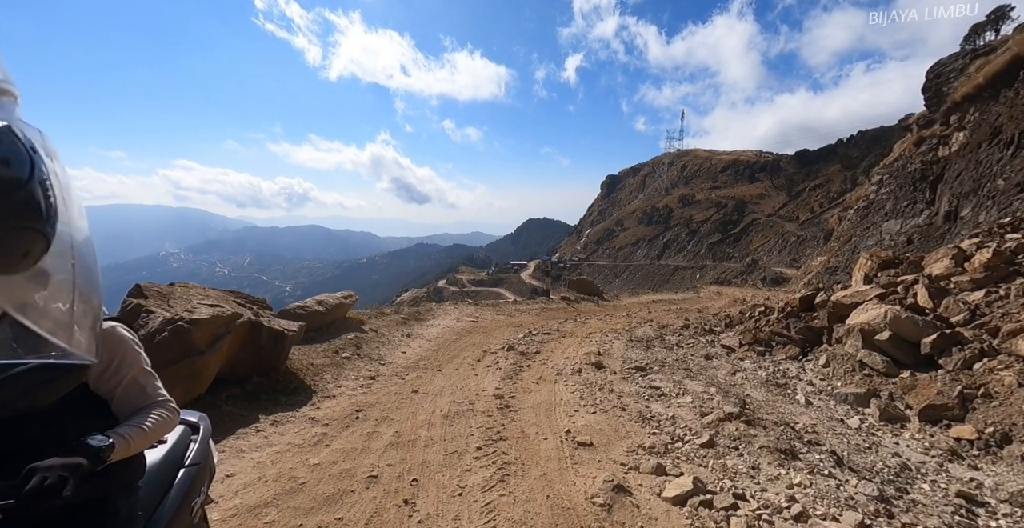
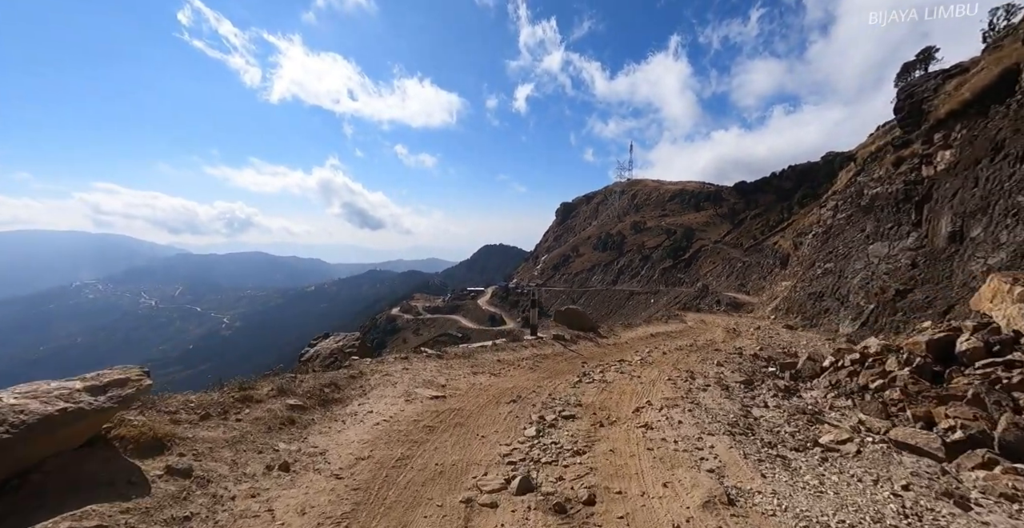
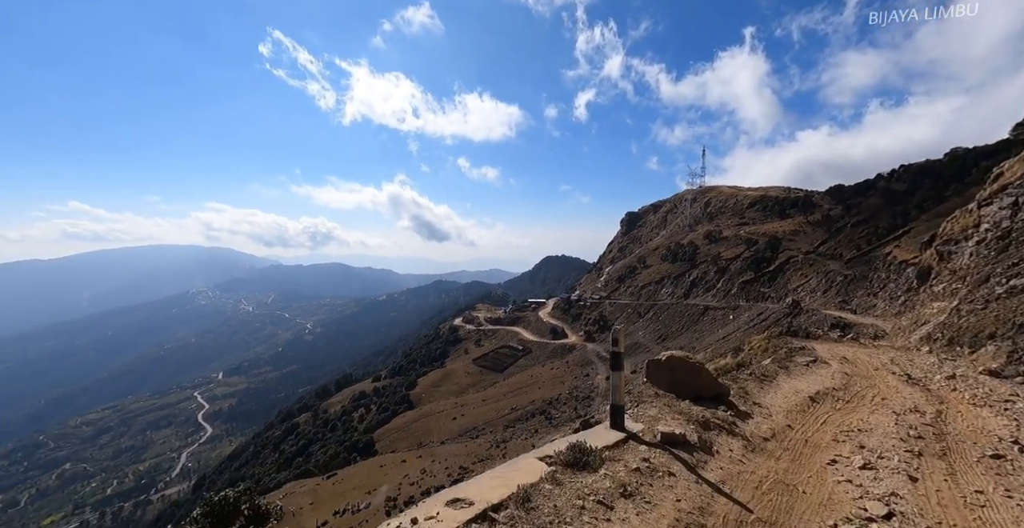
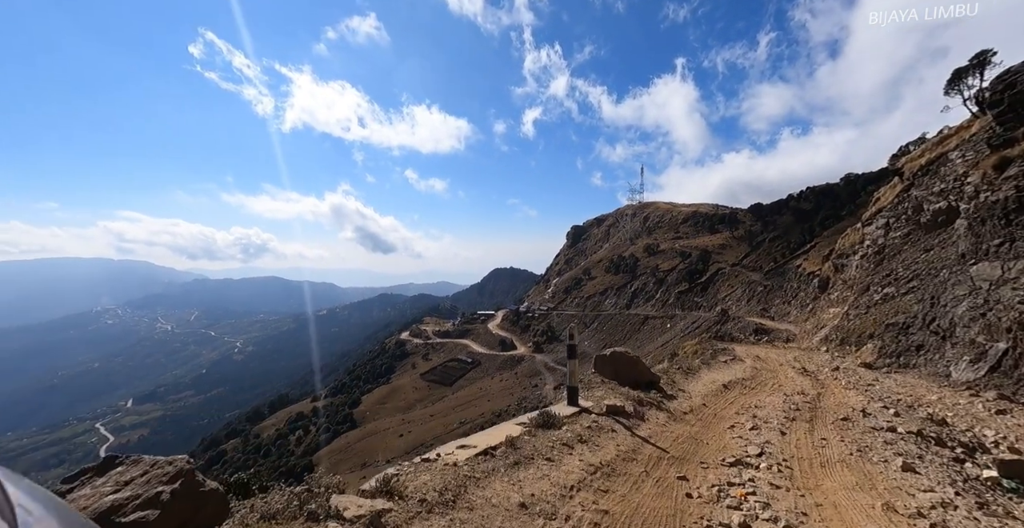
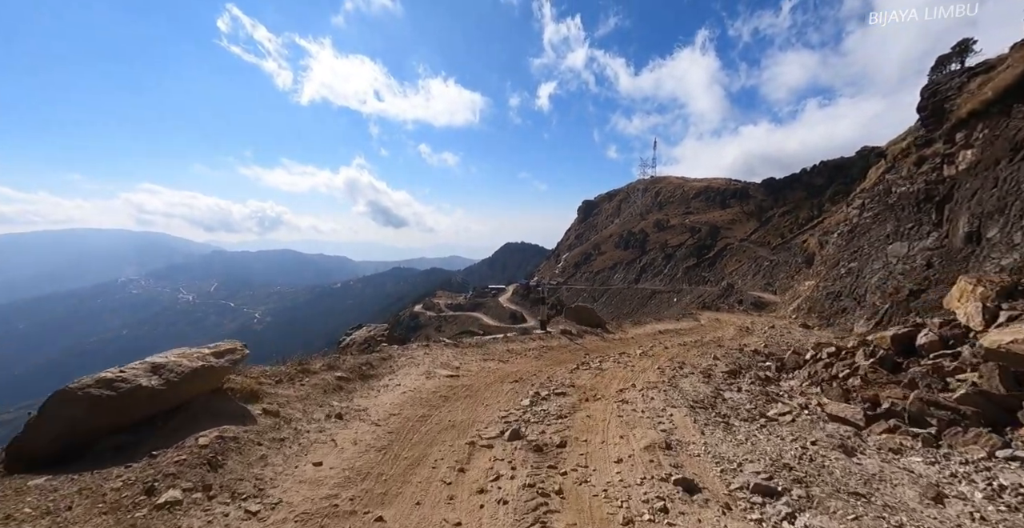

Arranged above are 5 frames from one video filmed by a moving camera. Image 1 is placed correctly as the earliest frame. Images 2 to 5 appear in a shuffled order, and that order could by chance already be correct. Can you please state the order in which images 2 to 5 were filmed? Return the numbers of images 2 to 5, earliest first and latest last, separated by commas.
5, 2, 4, 3
